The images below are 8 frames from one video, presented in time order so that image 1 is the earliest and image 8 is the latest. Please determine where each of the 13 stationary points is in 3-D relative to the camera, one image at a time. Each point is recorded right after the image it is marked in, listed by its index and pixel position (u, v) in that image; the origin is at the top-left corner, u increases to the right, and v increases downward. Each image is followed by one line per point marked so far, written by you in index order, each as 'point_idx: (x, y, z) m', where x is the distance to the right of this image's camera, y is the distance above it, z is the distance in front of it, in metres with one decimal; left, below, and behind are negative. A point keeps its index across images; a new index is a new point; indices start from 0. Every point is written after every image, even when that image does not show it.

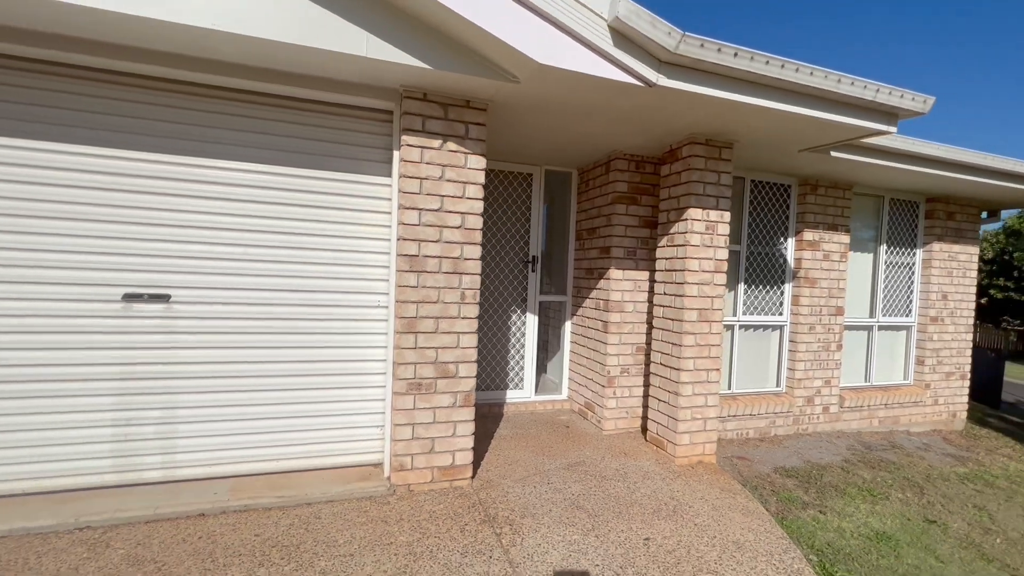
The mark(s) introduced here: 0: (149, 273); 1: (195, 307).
0: (-2.4, +0.1, +3.1) m
1: (-2.1, -0.1, +3.2) m
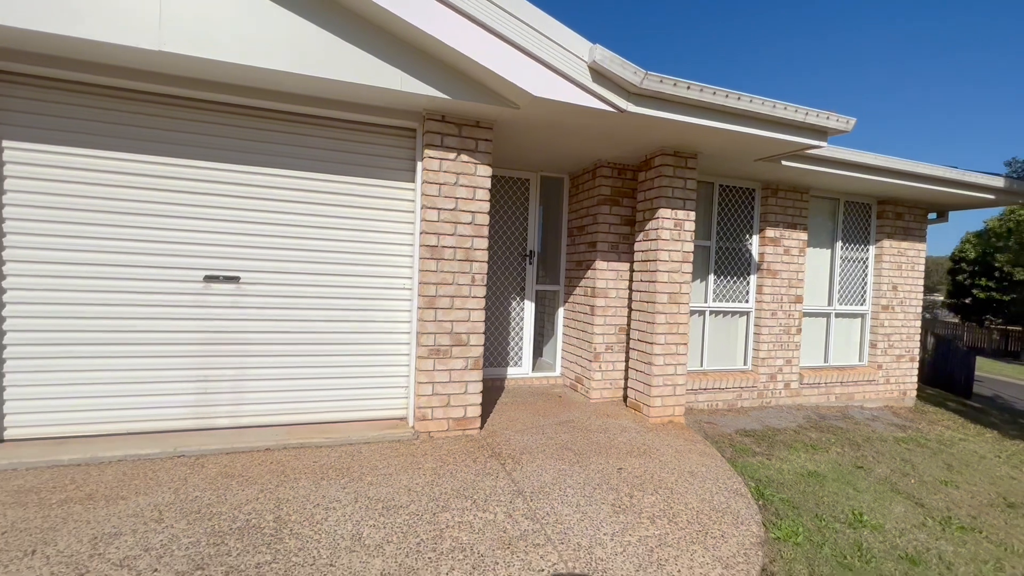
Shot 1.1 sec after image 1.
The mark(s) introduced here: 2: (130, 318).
0: (-2.4, +0.3, +3.9) m
1: (-2.1, 0.0, +4.0) m
2: (-3.0, -0.2, +3.7) m
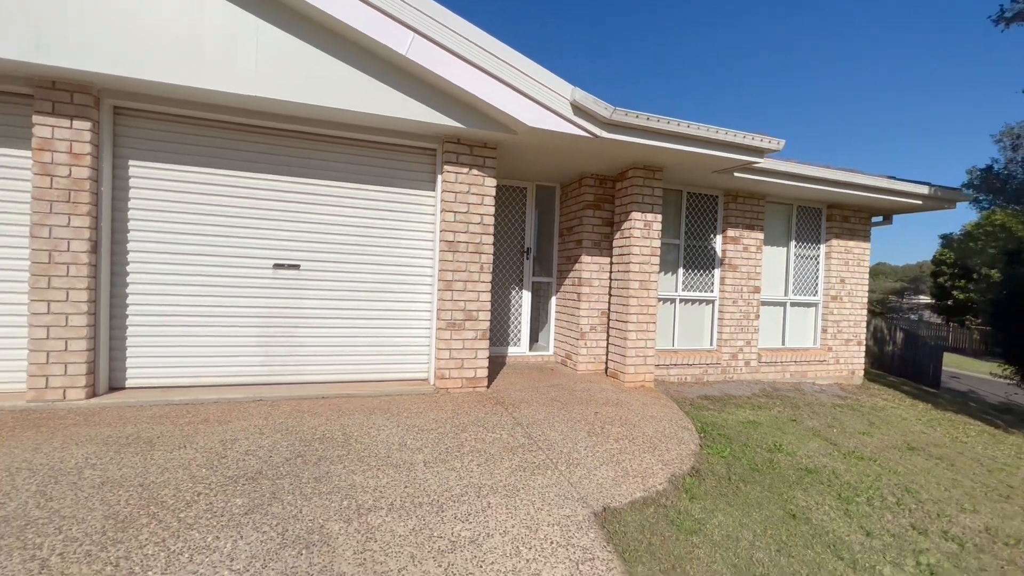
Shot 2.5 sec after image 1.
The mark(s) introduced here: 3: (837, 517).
0: (-2.4, +0.4, +5.0) m
1: (-2.1, +0.2, +5.1) m
2: (-3.0, -0.1, +4.8) m
3: (+2.4, -1.7, +3.6) m
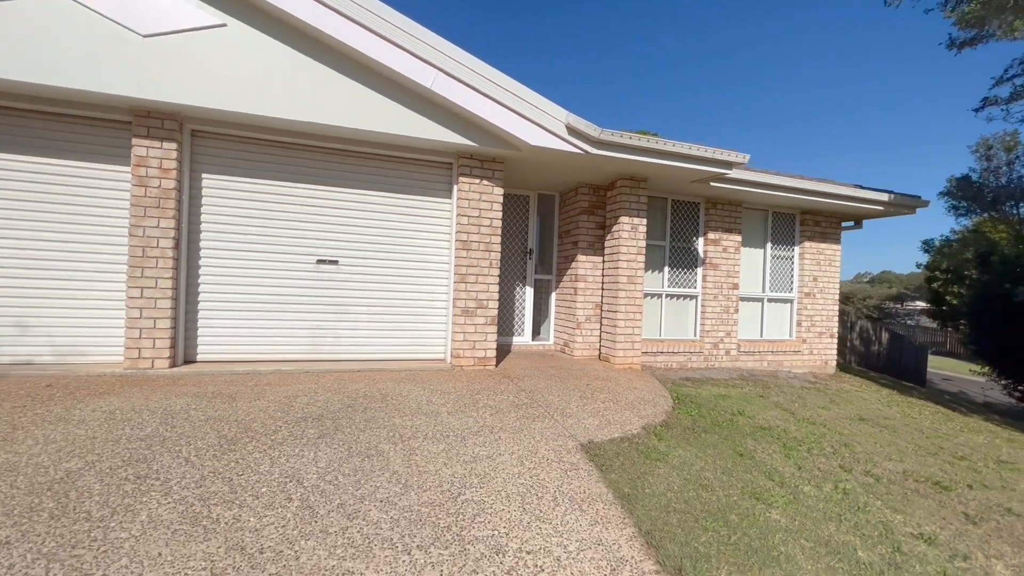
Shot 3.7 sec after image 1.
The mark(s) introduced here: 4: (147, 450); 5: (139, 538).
0: (-2.3, +0.5, +6.0) m
1: (-2.1, +0.3, +6.1) m
2: (-2.9, 0.0, +5.8) m
3: (+2.5, -1.6, +4.4) m
4: (-2.5, -1.1, +3.3) m
5: (-1.9, -1.2, +2.4) m
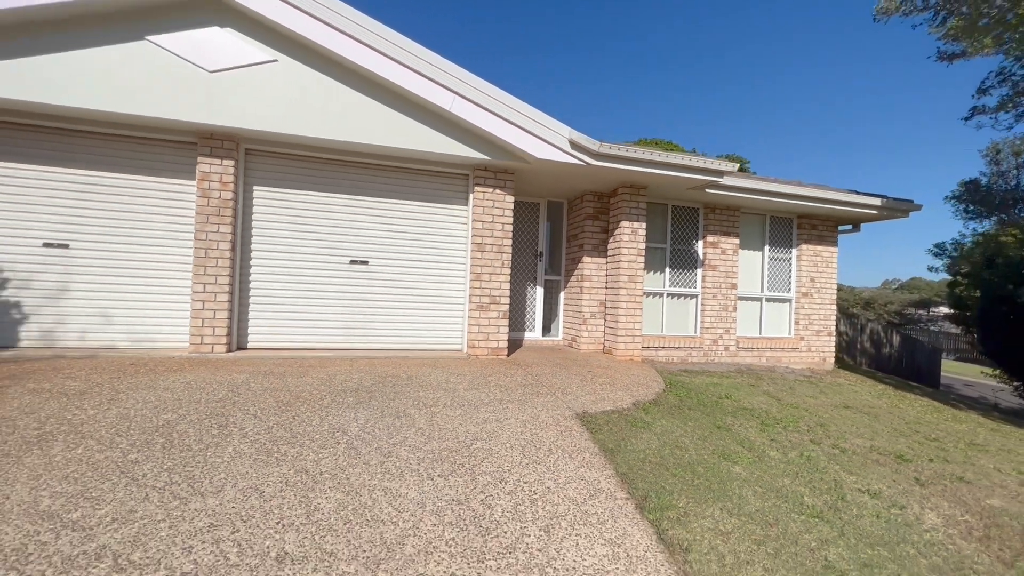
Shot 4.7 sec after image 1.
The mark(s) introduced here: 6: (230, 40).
0: (-2.2, +0.5, +6.8) m
1: (-1.9, +0.3, +6.9) m
2: (-2.8, +0.1, +6.6) m
3: (+2.6, -1.5, +5.0) m
4: (-2.5, -1.0, +4.1) m
5: (-1.9, -1.2, +3.2) m
6: (-3.5, +3.0, +5.8) m
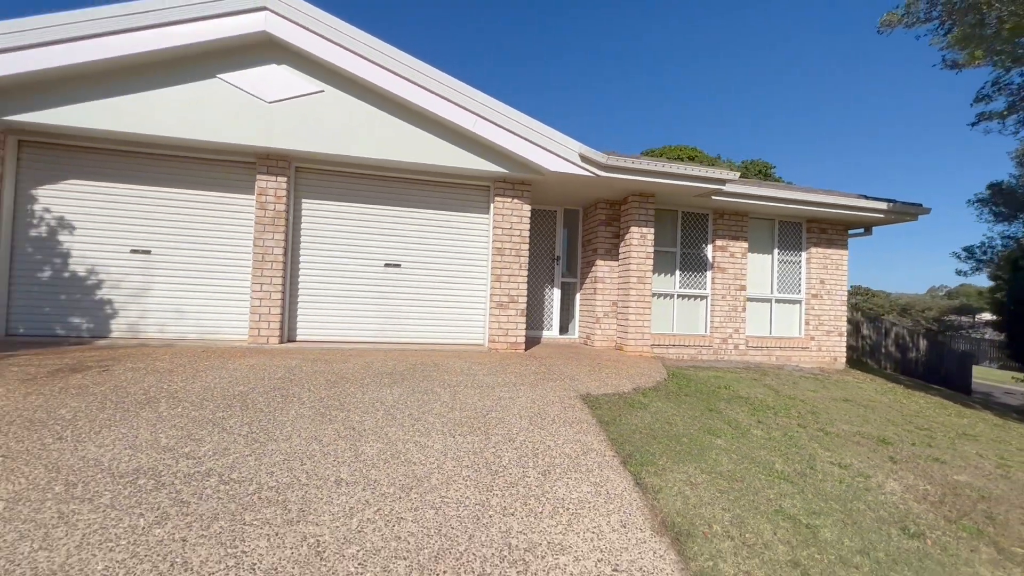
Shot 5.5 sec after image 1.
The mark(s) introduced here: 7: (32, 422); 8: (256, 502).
0: (-1.9, +0.5, +7.6) m
1: (-1.7, +0.3, +7.7) m
2: (-2.5, +0.1, +7.5) m
3: (+2.7, -1.5, +5.6) m
4: (-2.4, -1.0, +4.9) m
5: (-1.8, -1.1, +4.0) m
6: (-3.3, +3.1, +6.8) m
7: (-3.6, -1.0, +3.5) m
8: (-1.5, -1.3, +2.8) m
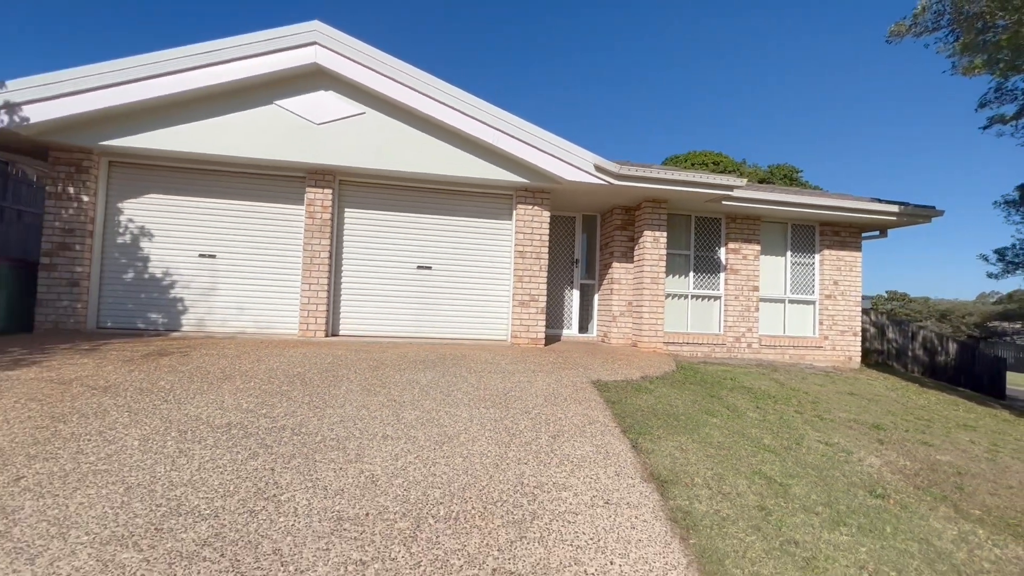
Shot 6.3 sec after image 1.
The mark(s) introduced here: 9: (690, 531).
0: (-1.5, +0.5, +8.4) m
1: (-1.3, +0.3, +8.4) m
2: (-2.2, +0.1, +8.3) m
3: (+3.0, -1.4, +6.1) m
4: (-2.2, -1.0, +5.7) m
5: (-1.7, -1.0, +4.7) m
6: (-2.9, +3.1, +7.7) m
7: (-3.4, -0.9, +4.4) m
8: (-1.4, -1.2, +3.5) m
9: (+1.1, -1.5, +3.0) m
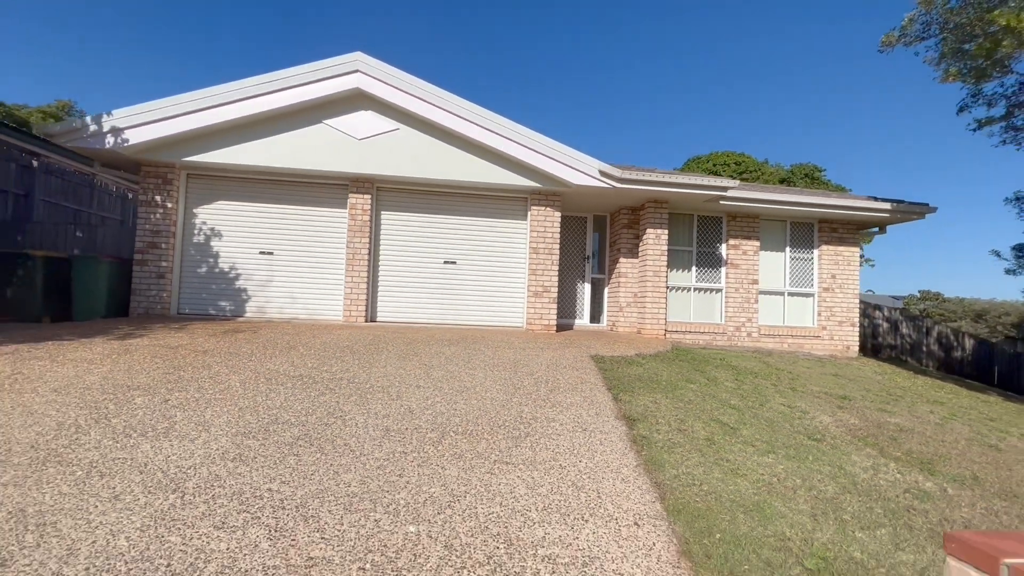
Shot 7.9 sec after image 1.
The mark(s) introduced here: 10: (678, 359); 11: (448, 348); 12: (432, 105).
0: (-1.2, +0.7, +9.6) m
1: (-1.0, +0.5, +9.6) m
2: (-1.9, +0.2, +9.5) m
3: (+3.1, -1.3, +7.0) m
4: (-2.0, -0.8, +6.9) m
5: (-1.6, -0.9, +5.9) m
6: (-2.7, +3.2, +8.9) m
7: (-3.4, -0.8, +5.7) m
8: (-1.4, -1.0, +4.7) m
9: (+1.1, -1.3, +4.0) m
10: (+2.6, -1.1, +7.4) m
11: (-0.9, -0.9, +6.7) m
12: (-1.5, +3.4, +8.7) m
